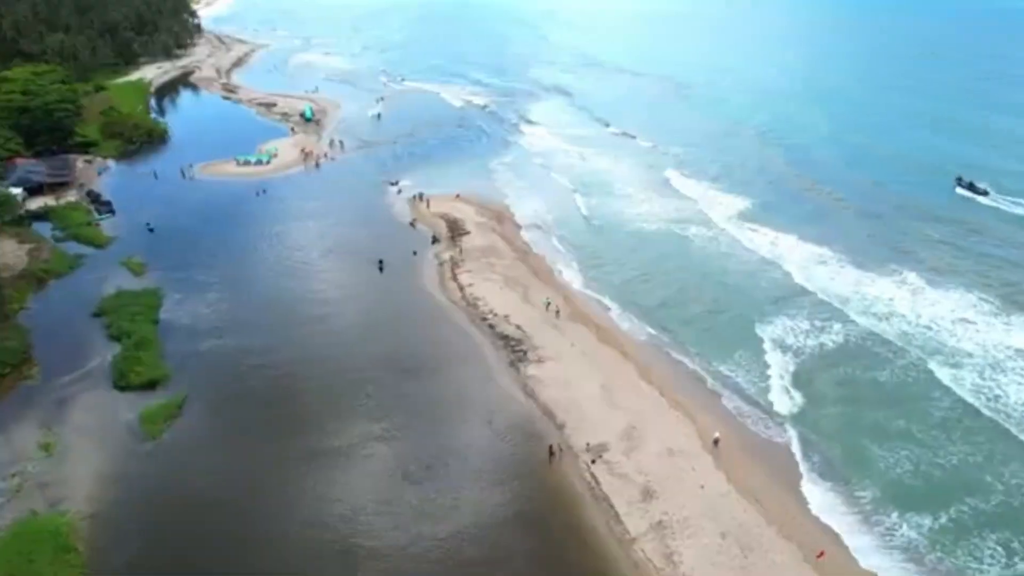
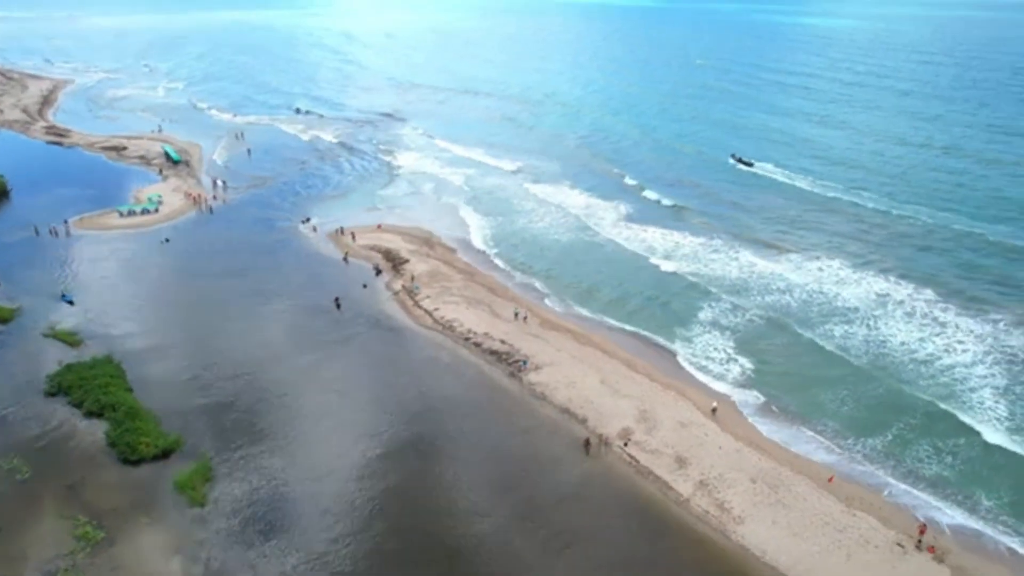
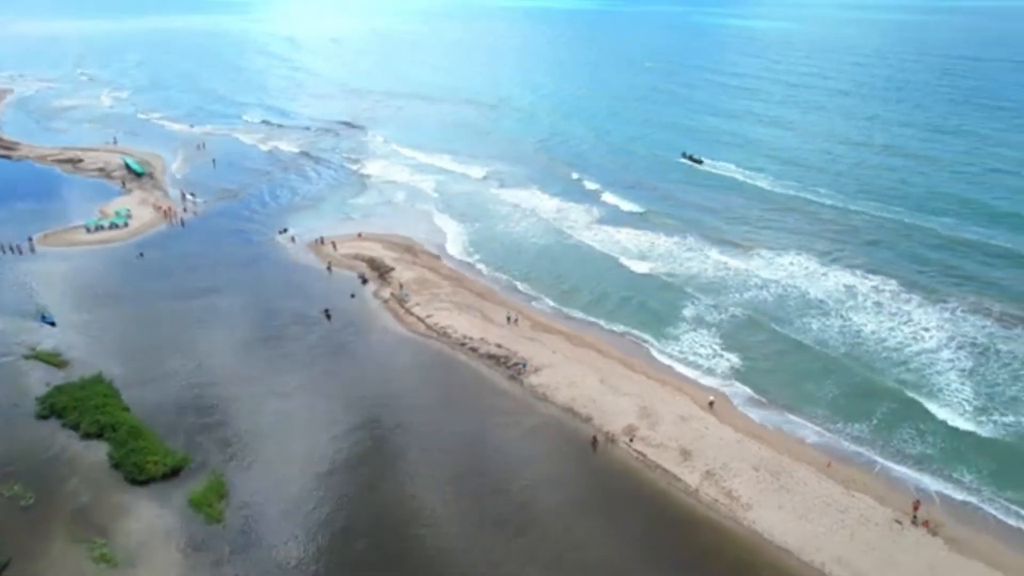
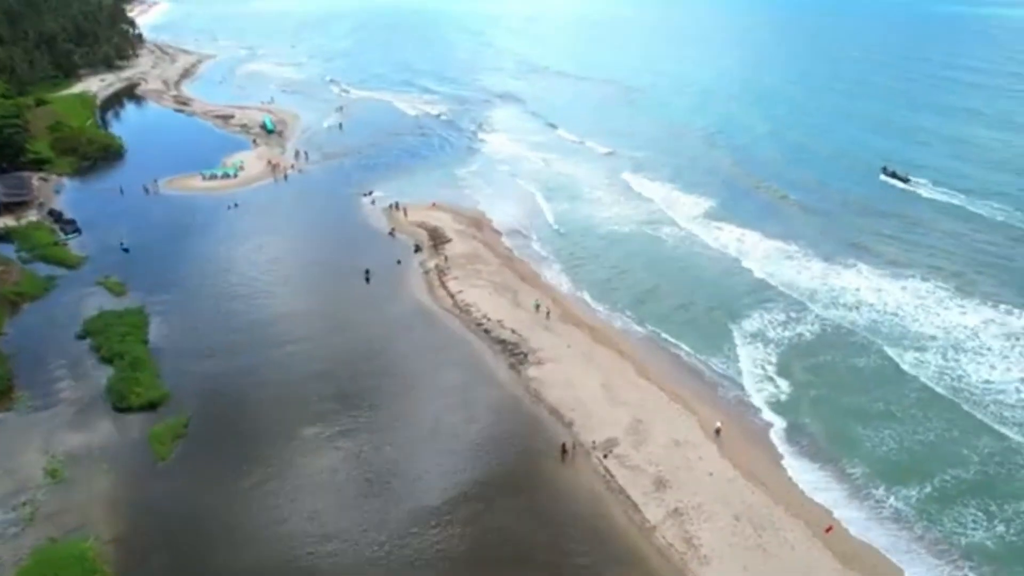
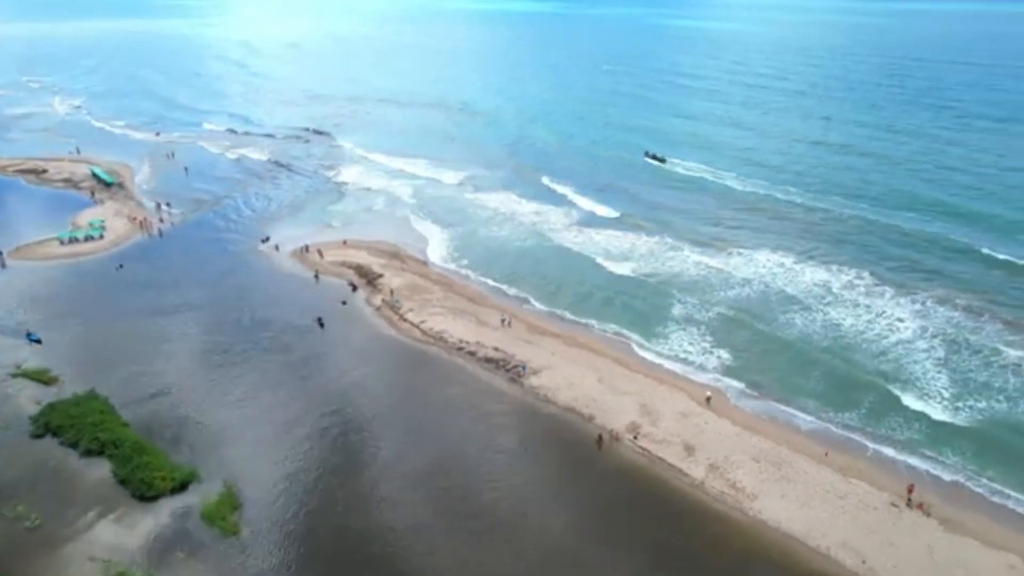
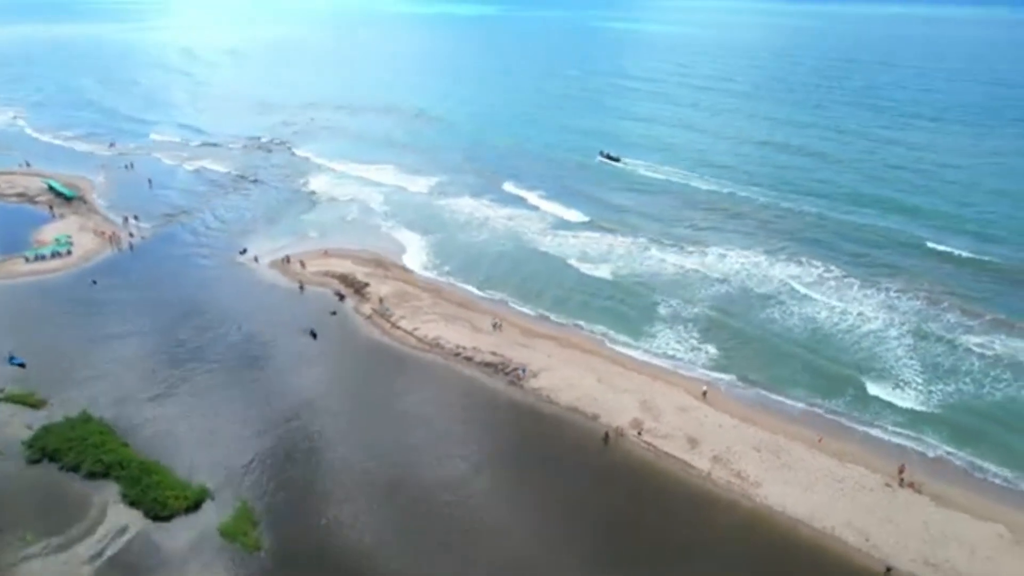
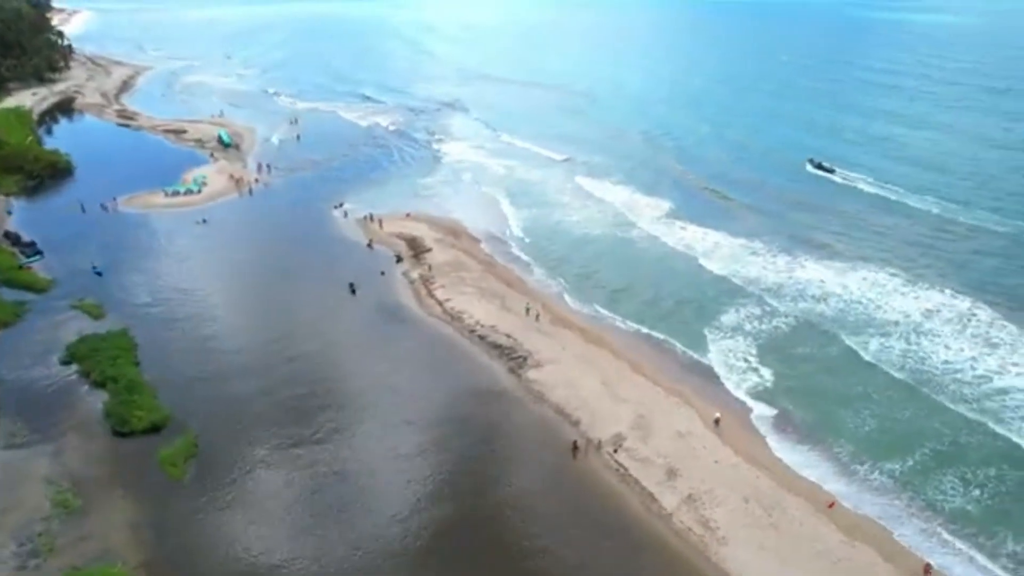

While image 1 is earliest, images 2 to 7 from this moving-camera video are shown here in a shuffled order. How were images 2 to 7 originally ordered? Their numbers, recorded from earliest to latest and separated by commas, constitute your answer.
4, 7, 2, 3, 5, 6
